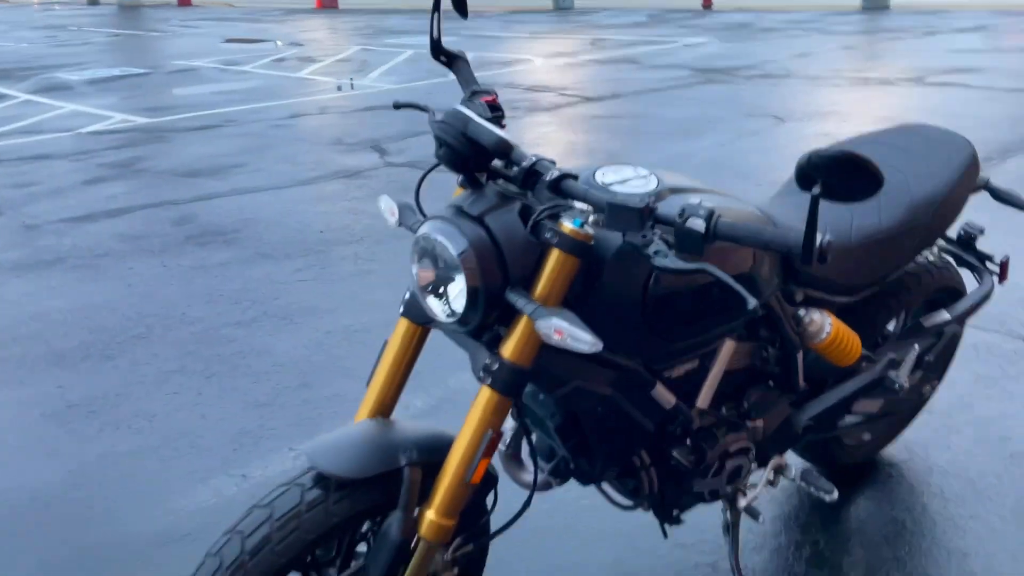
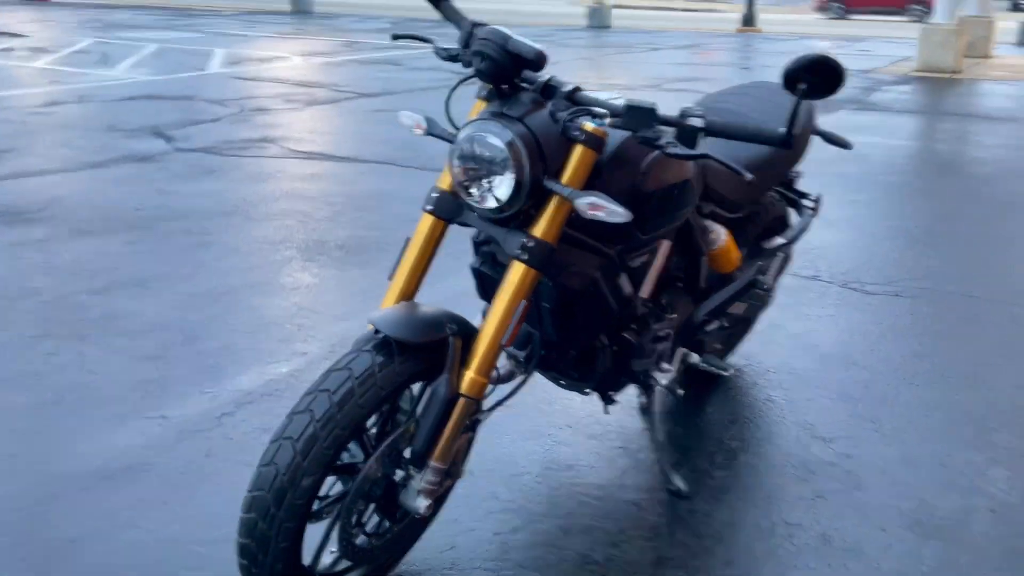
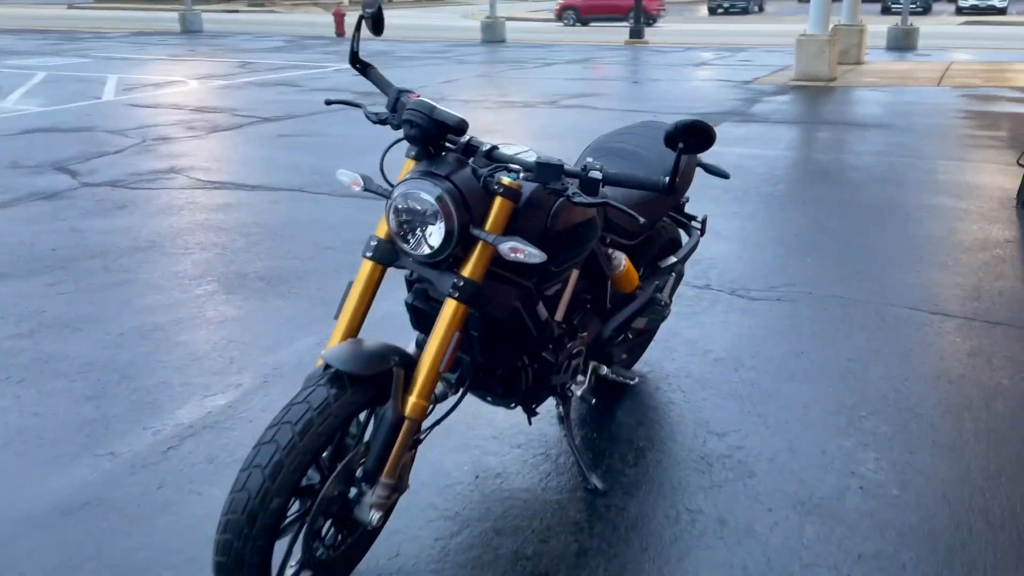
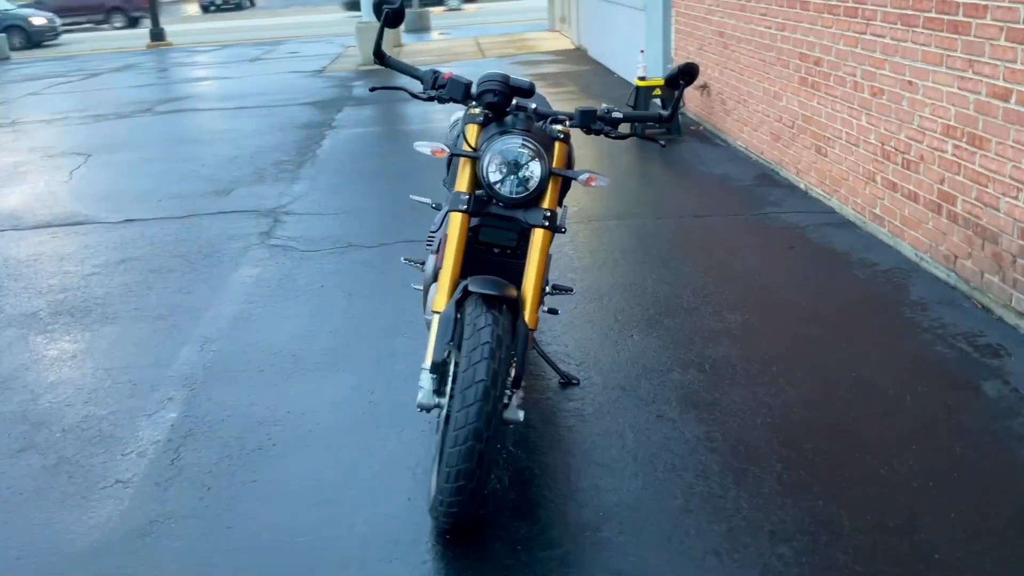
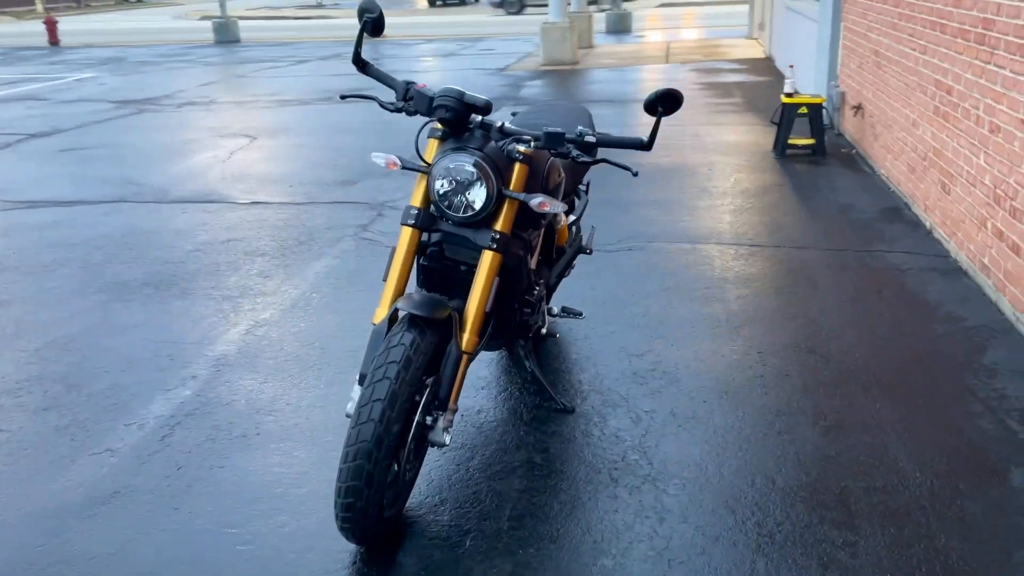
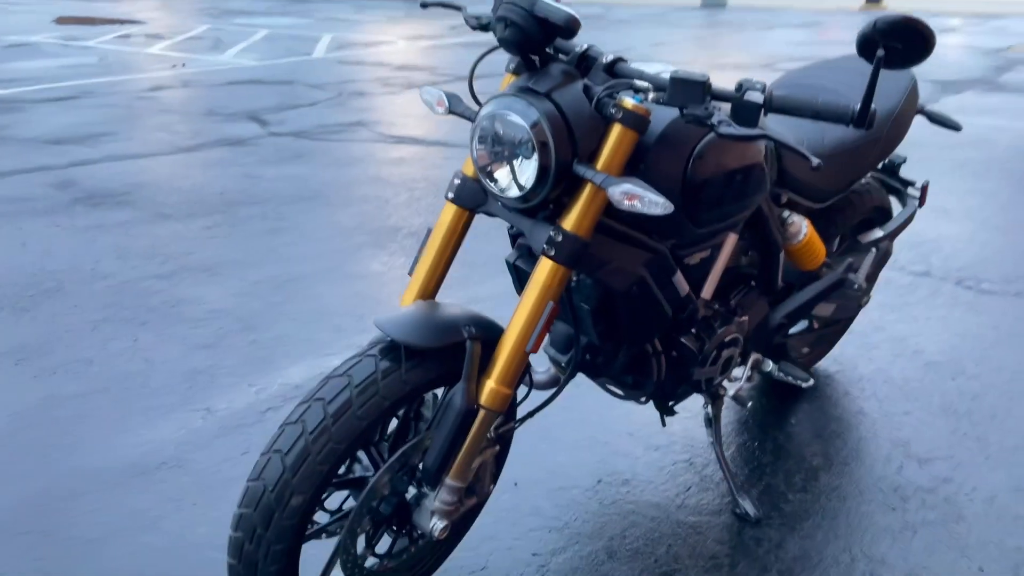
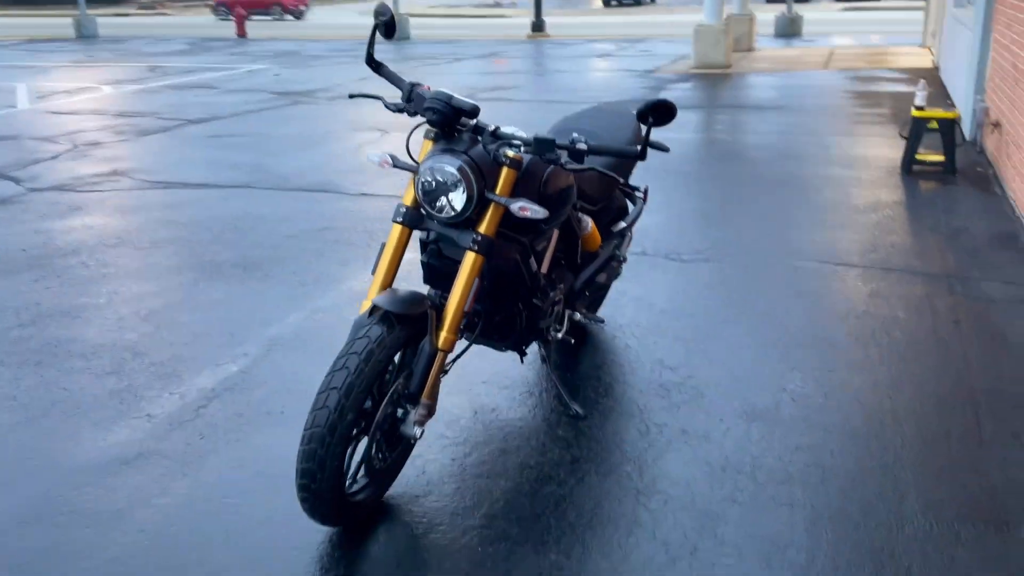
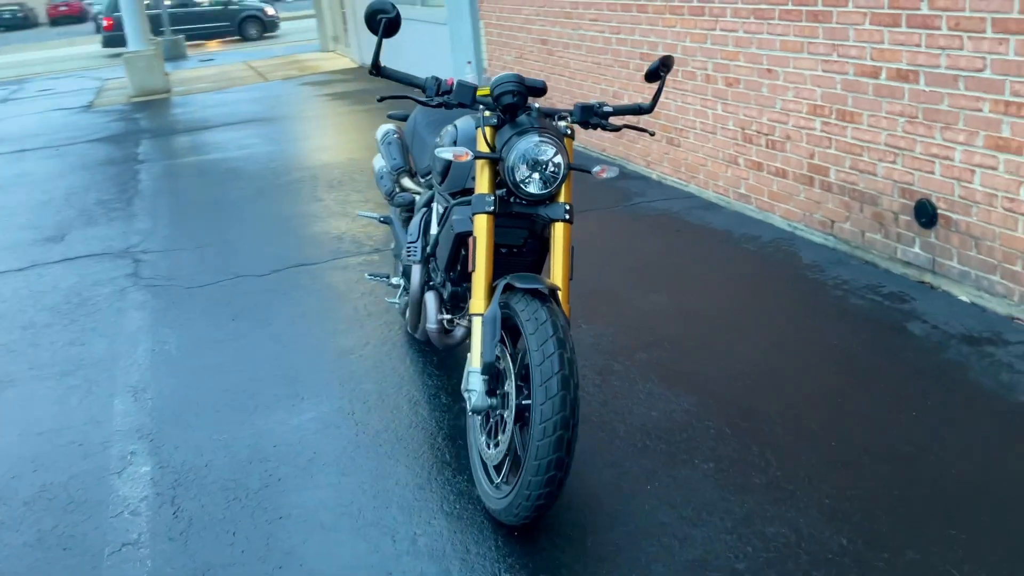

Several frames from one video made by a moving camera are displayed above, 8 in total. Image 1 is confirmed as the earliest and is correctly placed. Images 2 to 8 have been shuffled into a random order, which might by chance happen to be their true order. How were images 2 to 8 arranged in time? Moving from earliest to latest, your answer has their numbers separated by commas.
6, 2, 3, 7, 5, 4, 8
